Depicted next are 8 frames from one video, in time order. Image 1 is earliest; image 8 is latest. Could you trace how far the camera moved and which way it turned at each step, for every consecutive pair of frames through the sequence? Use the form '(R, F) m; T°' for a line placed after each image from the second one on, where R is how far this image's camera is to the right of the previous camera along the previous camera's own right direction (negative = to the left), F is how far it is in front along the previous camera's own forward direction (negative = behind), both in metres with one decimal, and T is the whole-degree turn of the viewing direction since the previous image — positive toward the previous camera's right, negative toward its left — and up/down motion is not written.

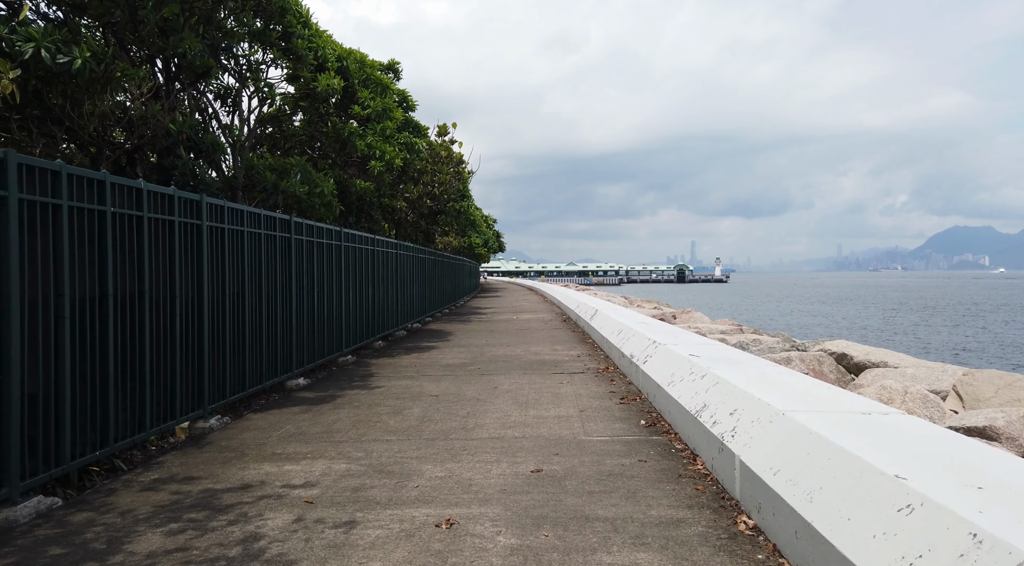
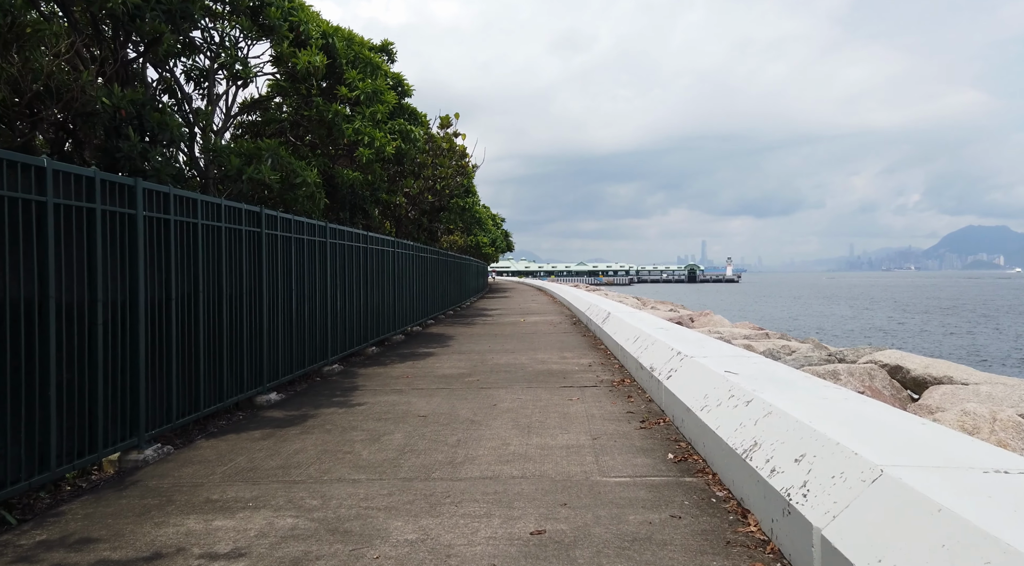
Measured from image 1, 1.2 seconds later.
(+0.1, +1.4) m; -1°
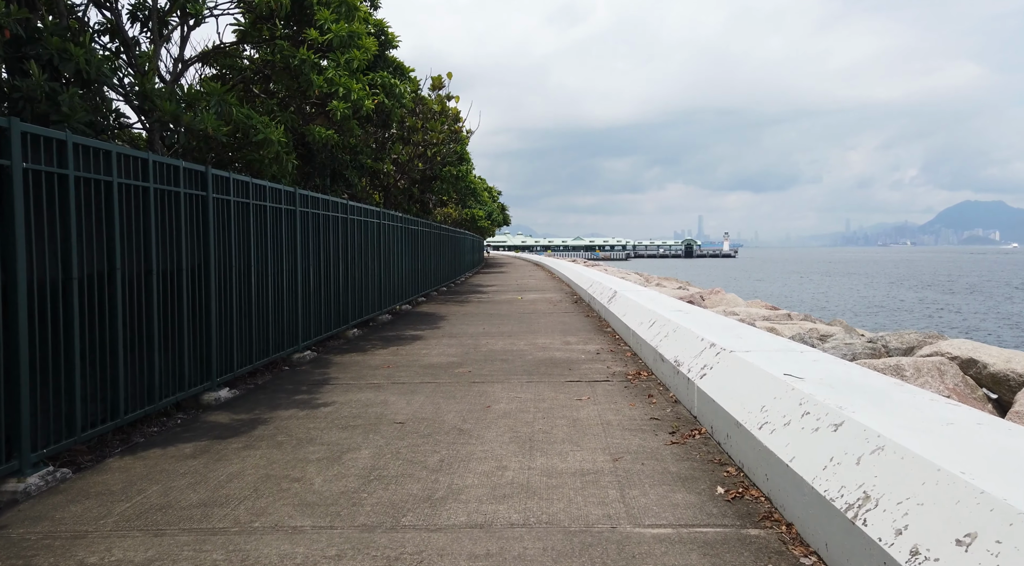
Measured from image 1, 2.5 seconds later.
(0.0, +1.5) m; 0°
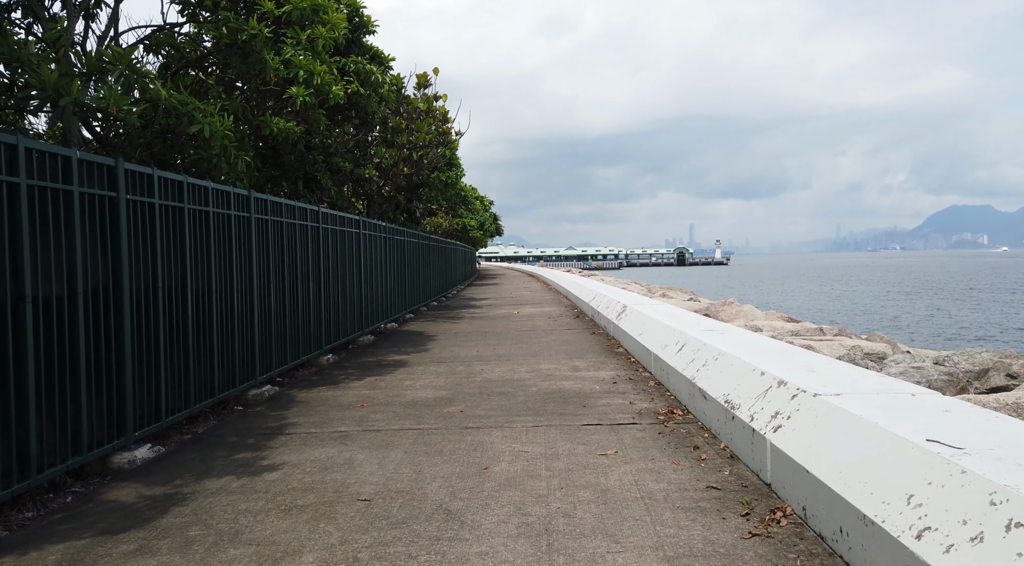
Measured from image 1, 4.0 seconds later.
(-0.1, +1.7) m; +1°
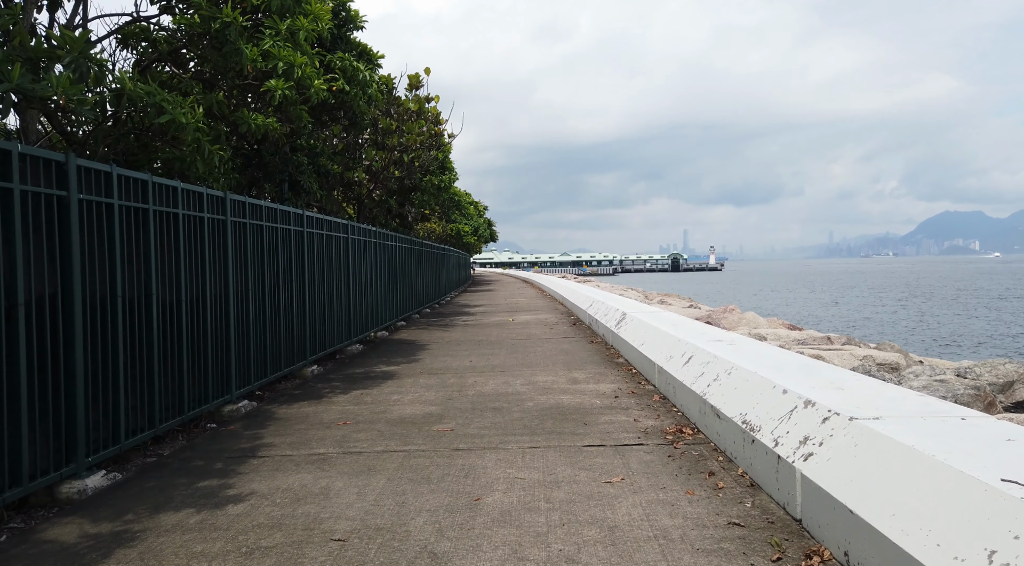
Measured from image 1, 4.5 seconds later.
(0.0, +0.6) m; 0°
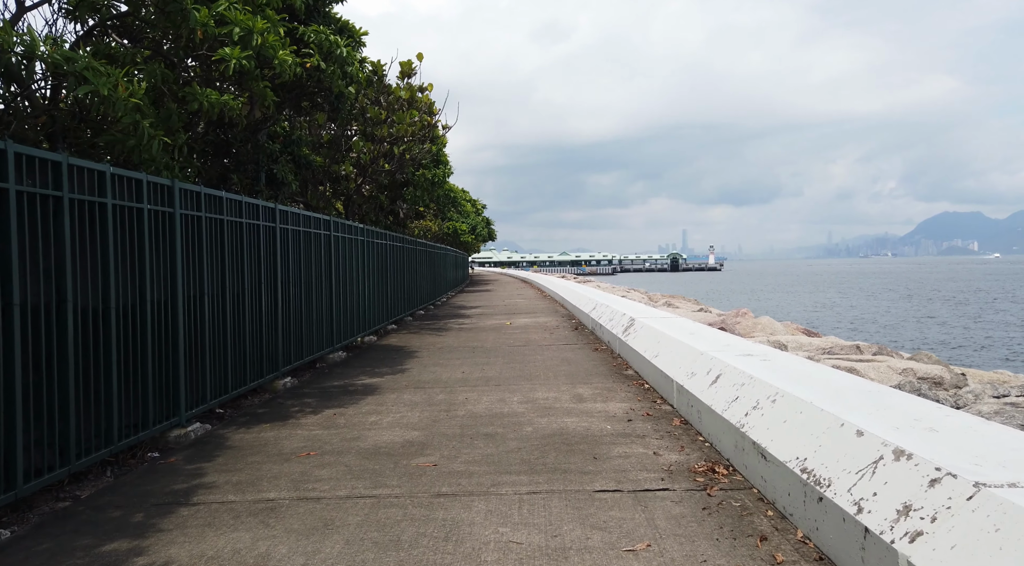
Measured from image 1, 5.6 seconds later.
(0.0, +1.2) m; 0°
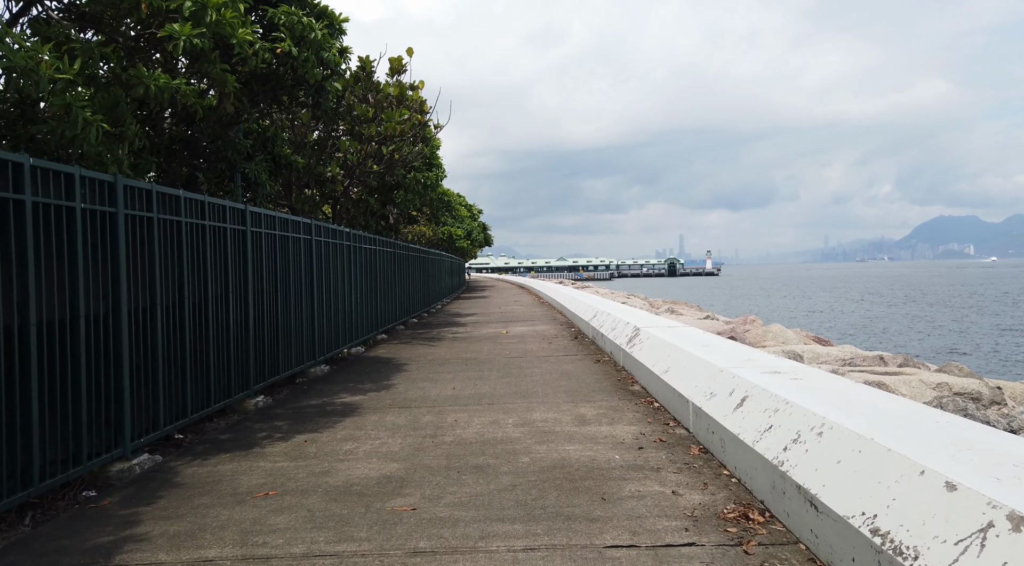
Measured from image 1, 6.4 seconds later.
(0.0, +0.9) m; 0°
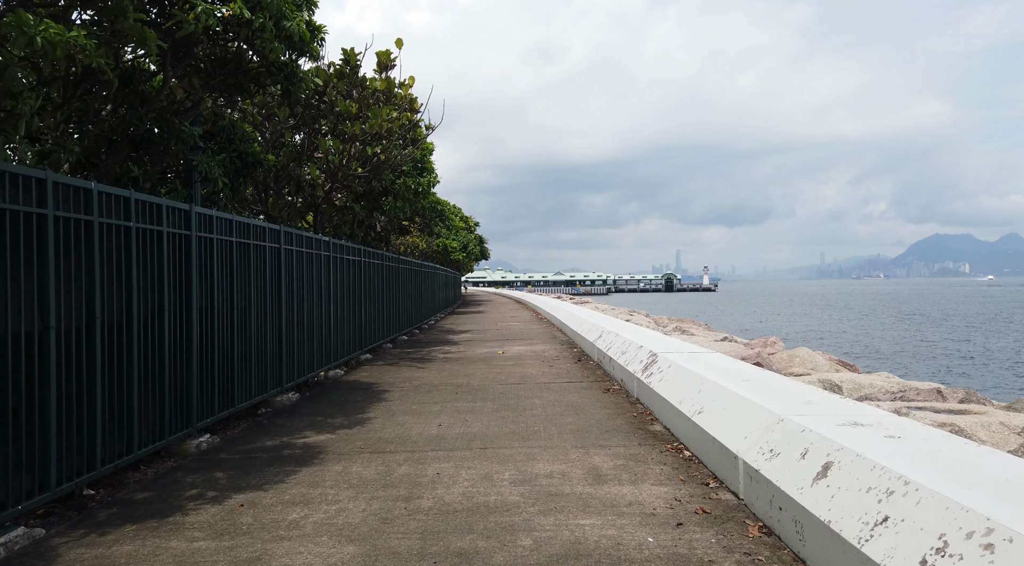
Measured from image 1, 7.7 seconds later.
(0.0, +1.5) m; 0°
